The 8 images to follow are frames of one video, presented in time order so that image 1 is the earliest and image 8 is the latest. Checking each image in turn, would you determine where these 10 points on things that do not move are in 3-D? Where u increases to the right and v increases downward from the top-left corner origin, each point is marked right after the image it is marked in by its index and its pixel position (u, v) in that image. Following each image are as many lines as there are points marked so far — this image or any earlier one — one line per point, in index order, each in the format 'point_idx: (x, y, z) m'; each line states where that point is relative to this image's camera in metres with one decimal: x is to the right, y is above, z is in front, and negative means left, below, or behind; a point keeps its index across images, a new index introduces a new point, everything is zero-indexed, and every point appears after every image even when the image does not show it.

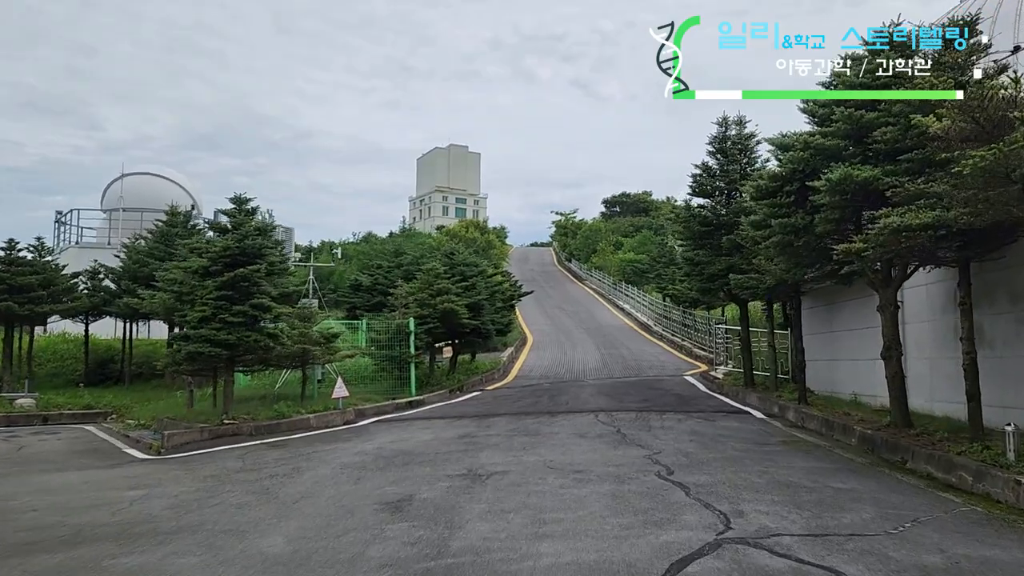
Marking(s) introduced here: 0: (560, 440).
0: (+0.5, -1.7, +9.6) m
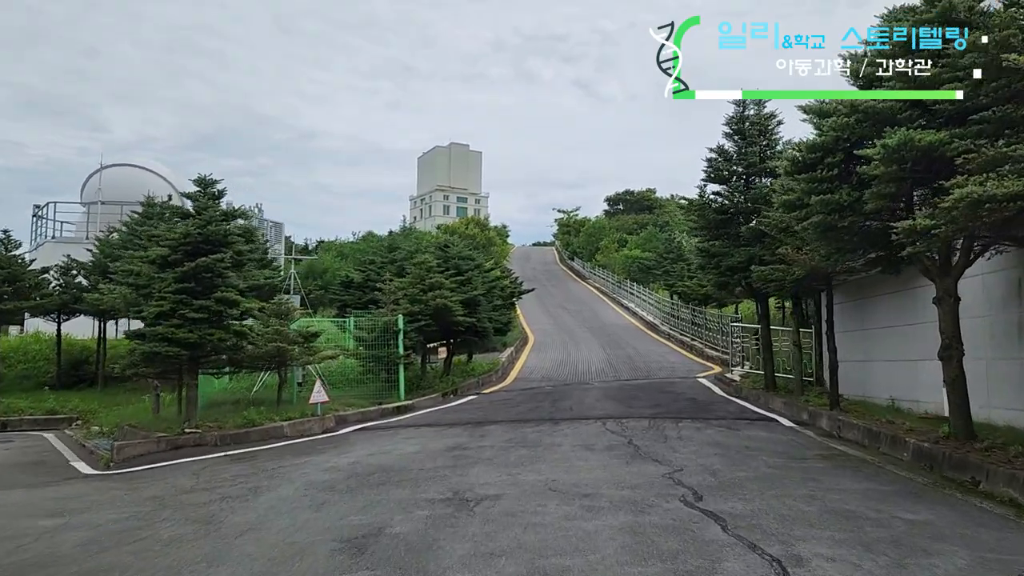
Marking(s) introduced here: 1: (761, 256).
0: (+0.5, -1.6, +8.3) m
1: (+3.8, +0.5, +13.0) m
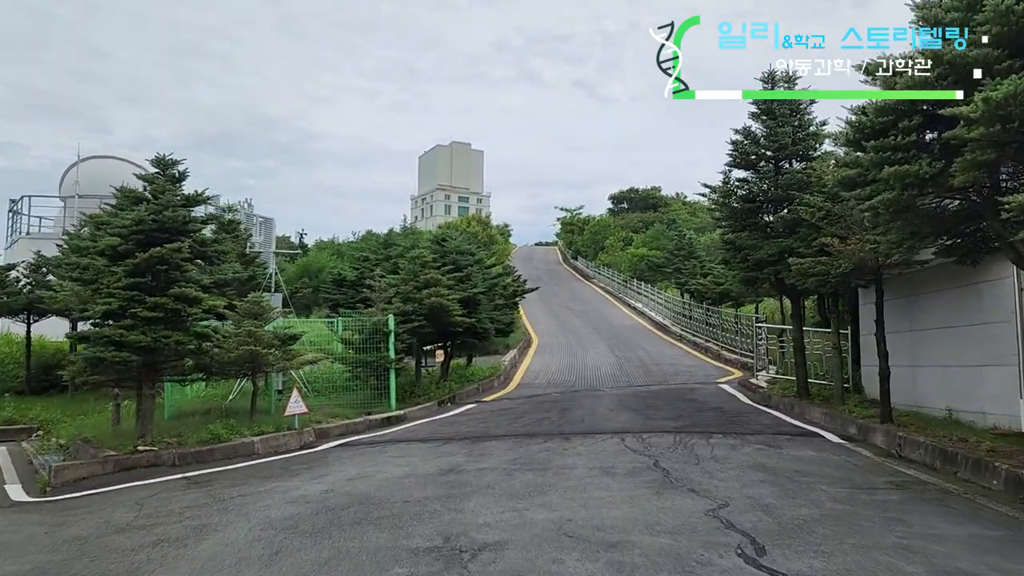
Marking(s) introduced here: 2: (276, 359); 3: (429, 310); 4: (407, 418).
0: (+0.5, -1.6, +6.9) m
1: (+3.9, +0.5, +11.6) m
2: (-3.0, -0.9, +10.7) m
3: (-1.3, -0.3, +13.3) m
4: (-1.5, -1.8, +11.8) m
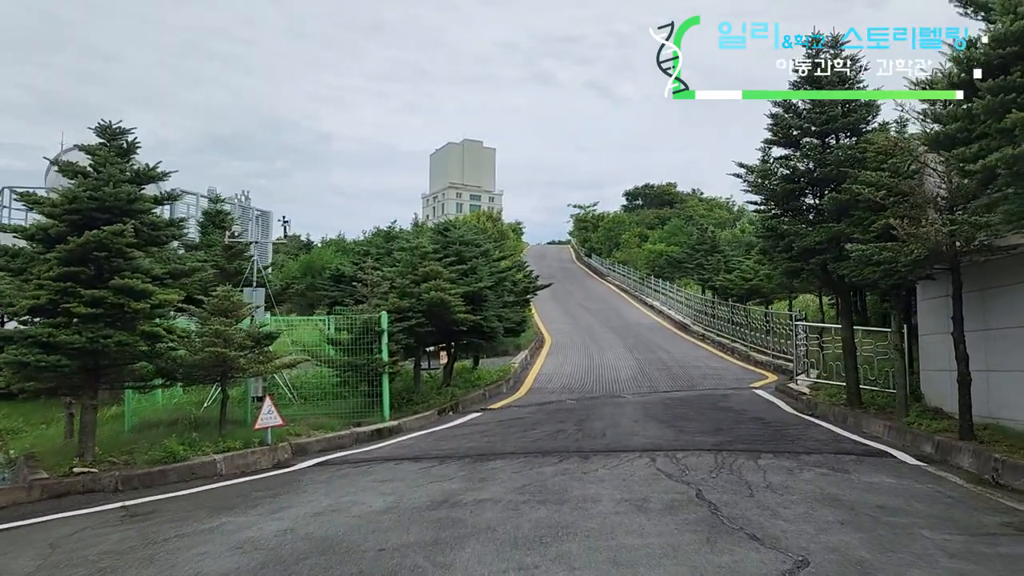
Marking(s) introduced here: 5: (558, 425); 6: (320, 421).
0: (+0.6, -1.5, +5.5) m
1: (+4.0, +0.6, +10.1) m
2: (-2.9, -0.8, +9.2) m
3: (-1.2, -0.3, +11.8) m
4: (-1.4, -1.7, +10.3) m
5: (+0.5, -1.6, +9.8) m
6: (-2.3, -1.6, +10.3) m
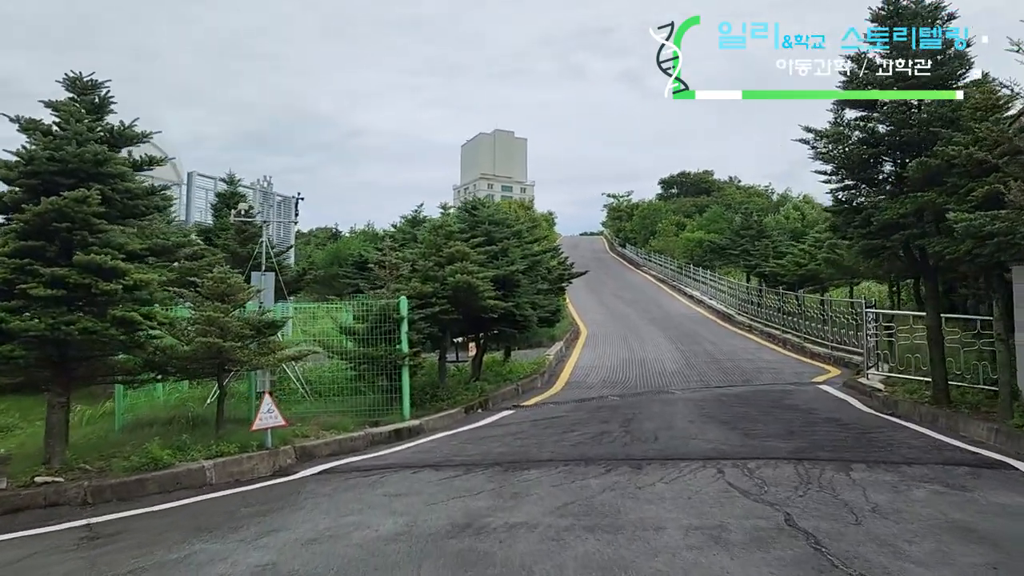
0: (+0.8, -1.3, +4.2) m
1: (+4.4, +0.8, +8.7) m
2: (-2.5, -0.6, +8.1) m
3: (-0.7, -0.1, +10.6) m
4: (-1.0, -1.5, +9.2) m
5: (+0.9, -1.4, +8.6) m
6: (-1.9, -1.4, +9.1) m
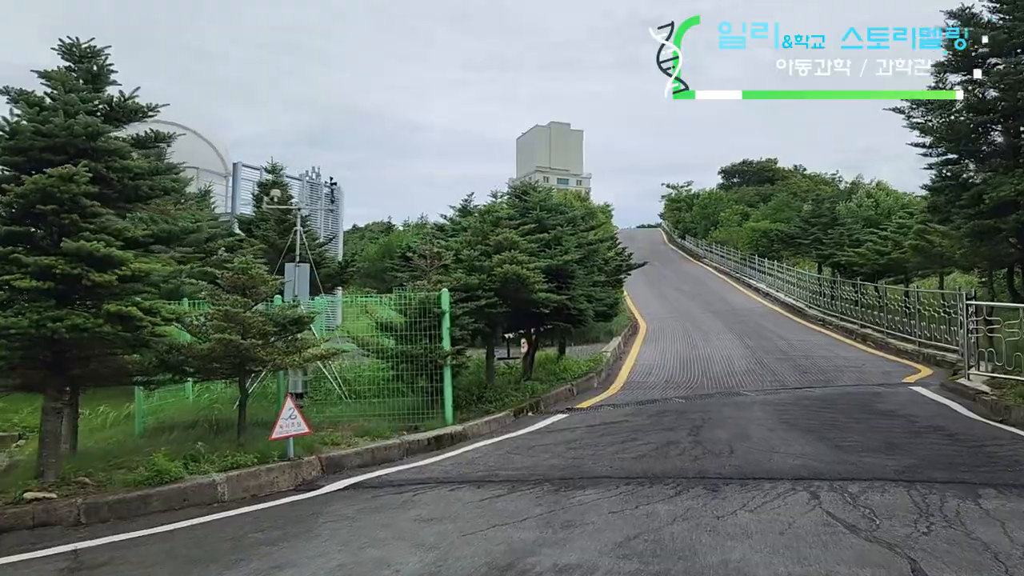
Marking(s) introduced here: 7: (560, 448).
0: (+1.0, -1.3, +3.2) m
1: (+4.8, +0.9, +7.4) m
2: (-2.1, -0.6, +7.3) m
3: (-0.1, 0.0, +9.7) m
4: (-0.4, -1.5, +8.3) m
5: (+1.4, -1.3, +7.6) m
6: (-1.4, -1.3, +8.3) m
7: (+0.4, -1.4, +7.3) m
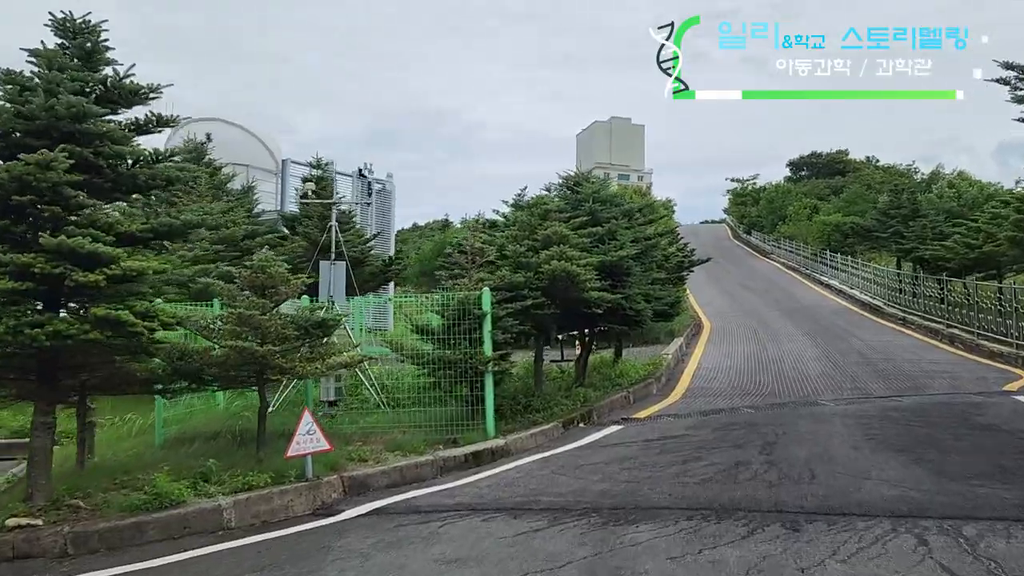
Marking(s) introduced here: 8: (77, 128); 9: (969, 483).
0: (+1.0, -1.3, +2.3) m
1: (+5.2, +1.0, +6.2) m
2: (-1.7, -0.6, +6.6) m
3: (+0.4, +0.1, +8.9) m
4: (0.0, -1.4, +7.5) m
5: (+1.8, -1.3, +6.7) m
6: (-1.0, -1.3, +7.6) m
7: (+0.8, -1.4, +6.4) m
8: (-2.6, +0.9, +5.0) m
9: (+2.9, -1.2, +5.3) m
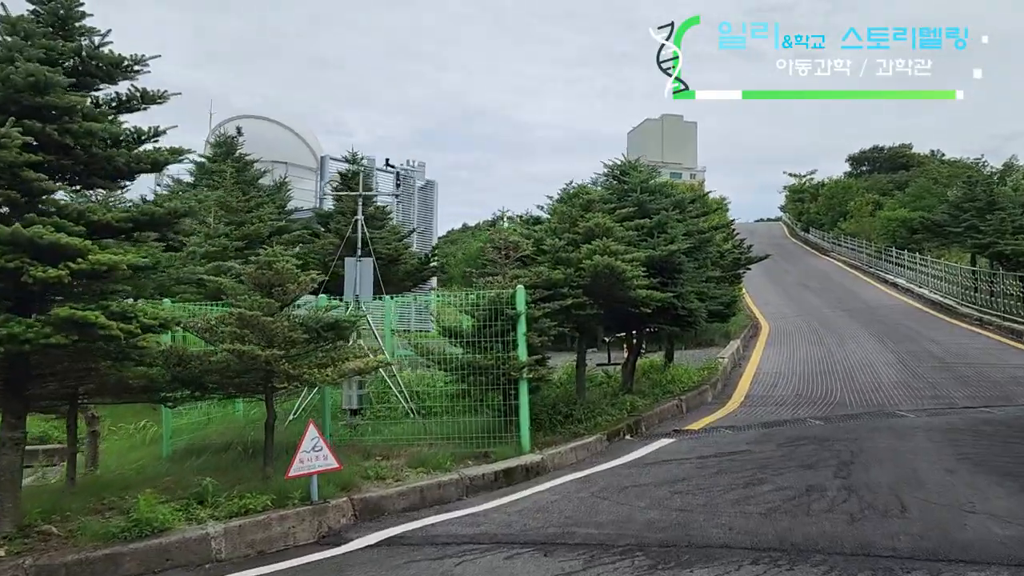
0: (+1.0, -1.2, +1.5) m
1: (+5.4, +1.0, +5.1) m
2: (-1.5, -0.6, +6.0) m
3: (+0.8, +0.1, +8.1) m
4: (+0.3, -1.4, +6.7) m
5: (+2.0, -1.3, +5.8) m
6: (-0.7, -1.3, +6.8) m
7: (+1.0, -1.3, +5.6) m
8: (-2.4, +0.9, +4.4) m
9: (+3.1, -1.2, +4.4) m
